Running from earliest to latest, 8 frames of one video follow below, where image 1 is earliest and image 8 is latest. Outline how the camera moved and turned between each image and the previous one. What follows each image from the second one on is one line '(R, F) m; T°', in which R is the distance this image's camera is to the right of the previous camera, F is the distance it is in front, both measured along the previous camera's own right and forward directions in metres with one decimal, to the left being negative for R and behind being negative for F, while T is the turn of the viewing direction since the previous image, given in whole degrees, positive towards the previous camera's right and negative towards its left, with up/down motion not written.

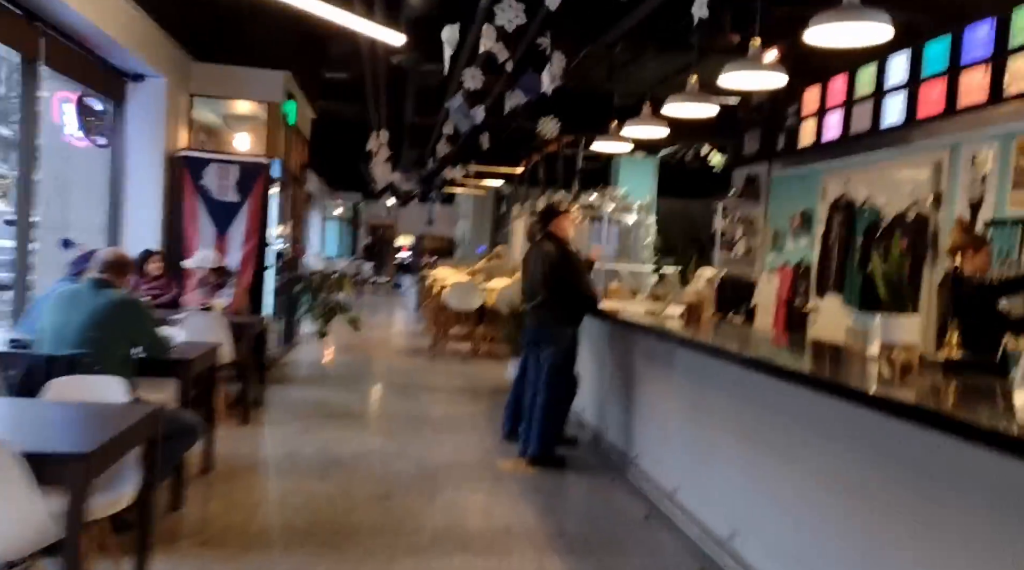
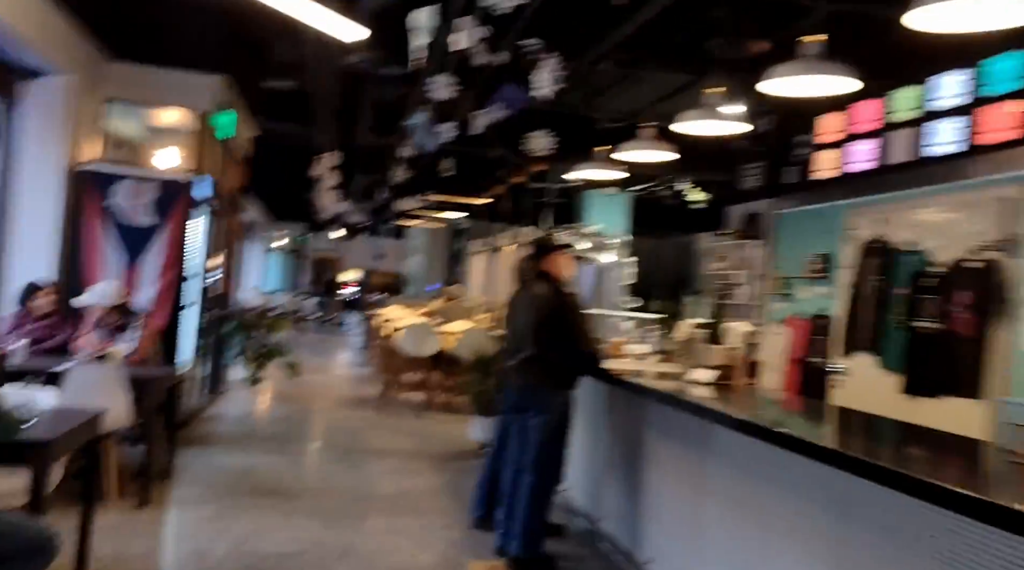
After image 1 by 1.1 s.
(-0.2, +1.1) m; +3°
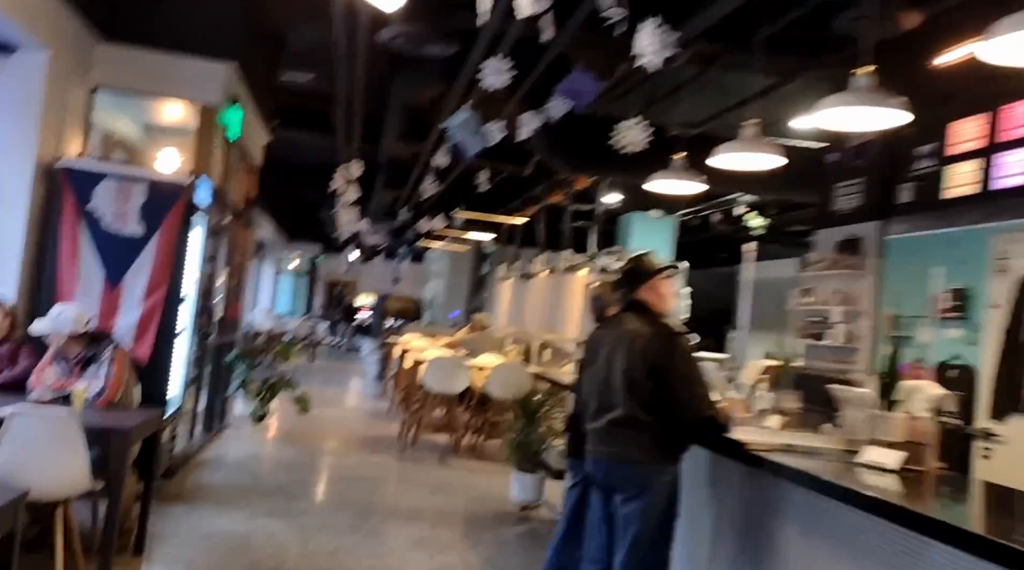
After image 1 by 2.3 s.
(-0.3, +1.1) m; -1°
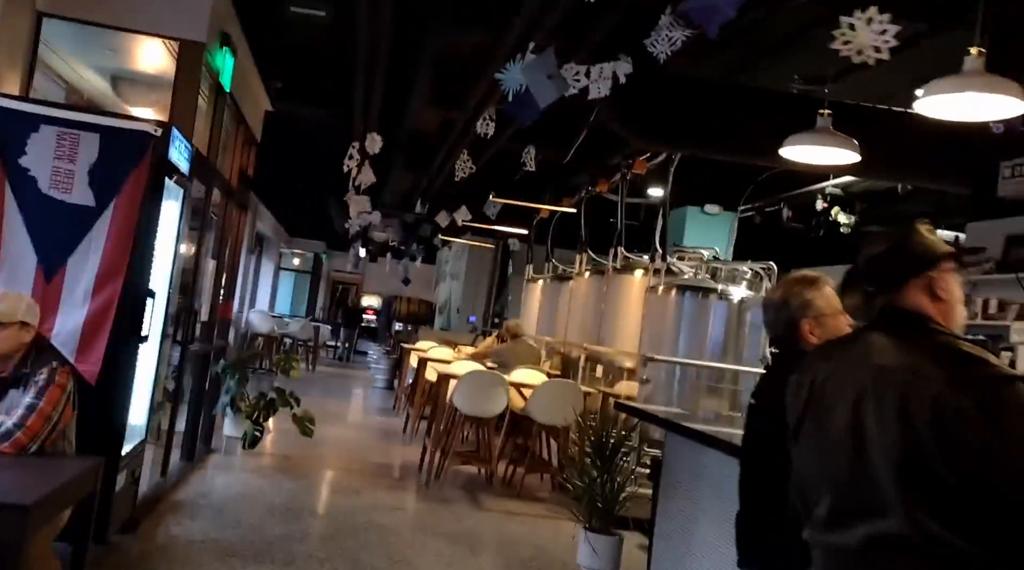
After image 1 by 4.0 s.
(-0.3, +1.5) m; 0°
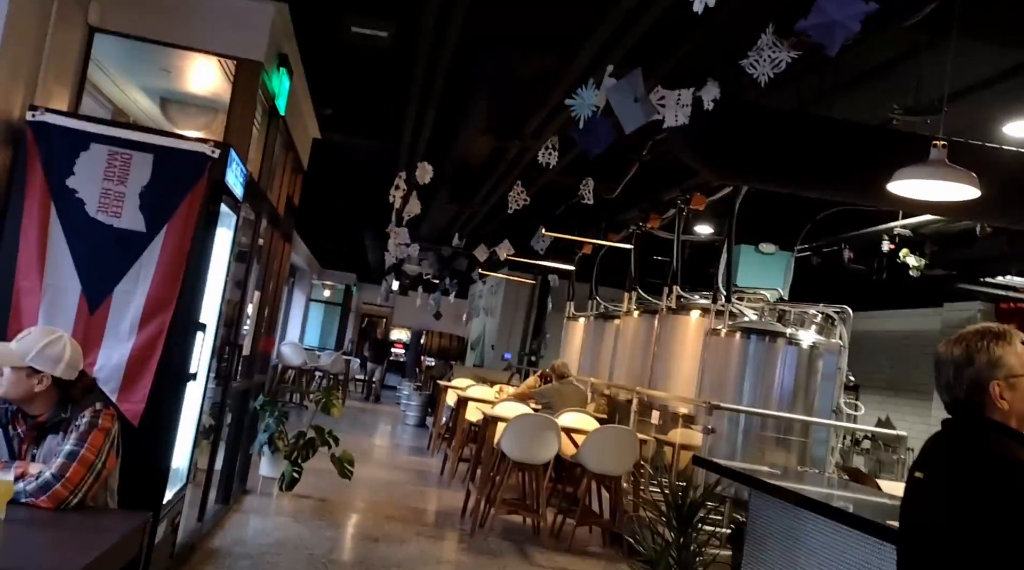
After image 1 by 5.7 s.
(-0.2, +0.3) m; -1°
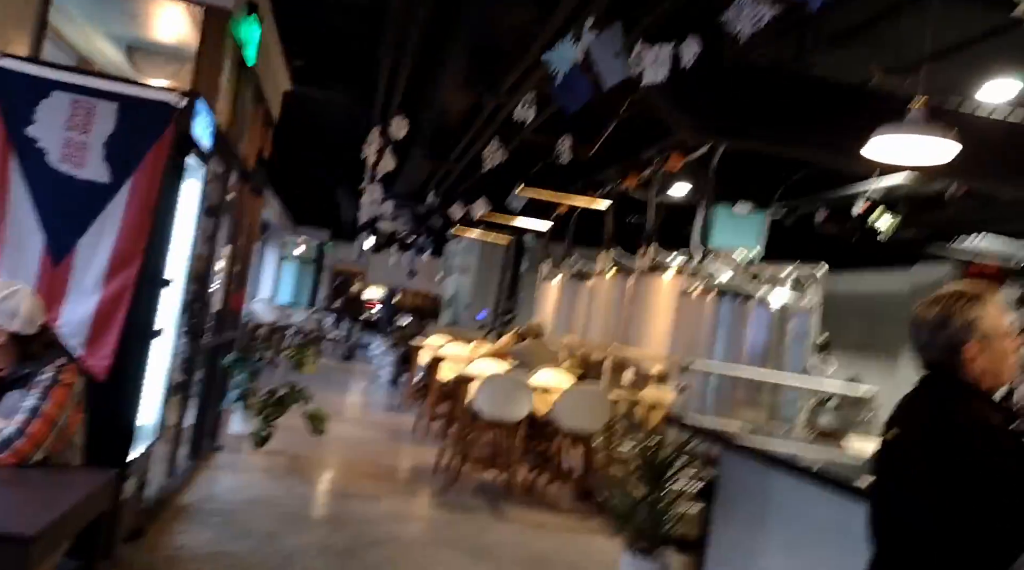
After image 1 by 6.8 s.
(0.0, 0.0) m; +1°
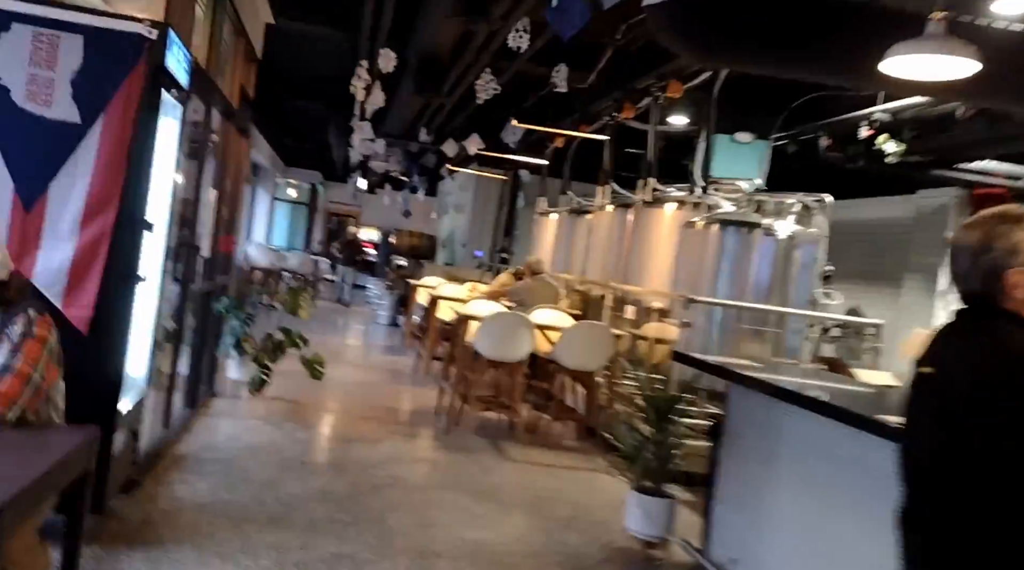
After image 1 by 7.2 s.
(0.0, +0.2) m; 0°
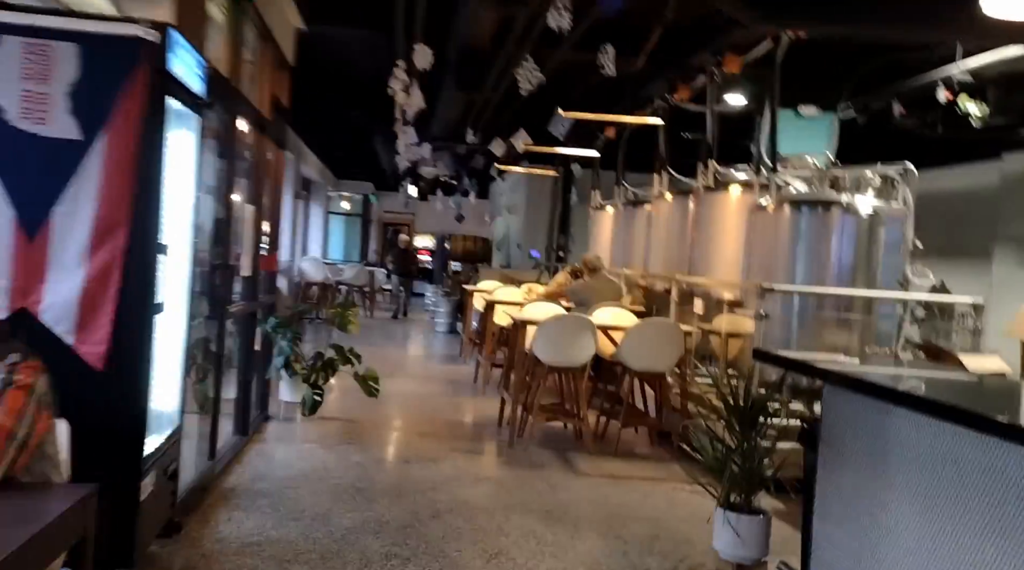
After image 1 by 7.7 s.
(0.0, +0.4) m; -3°
